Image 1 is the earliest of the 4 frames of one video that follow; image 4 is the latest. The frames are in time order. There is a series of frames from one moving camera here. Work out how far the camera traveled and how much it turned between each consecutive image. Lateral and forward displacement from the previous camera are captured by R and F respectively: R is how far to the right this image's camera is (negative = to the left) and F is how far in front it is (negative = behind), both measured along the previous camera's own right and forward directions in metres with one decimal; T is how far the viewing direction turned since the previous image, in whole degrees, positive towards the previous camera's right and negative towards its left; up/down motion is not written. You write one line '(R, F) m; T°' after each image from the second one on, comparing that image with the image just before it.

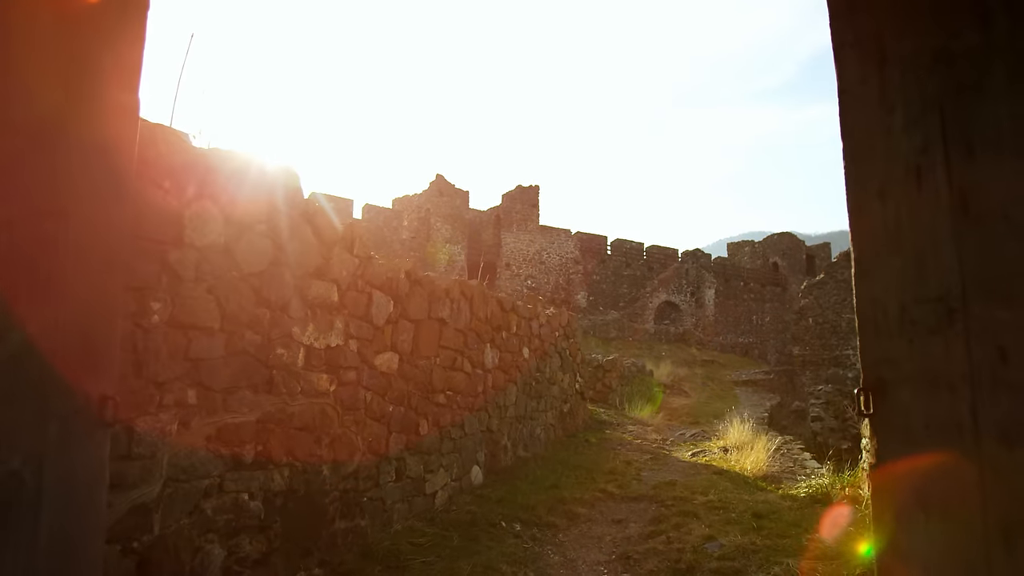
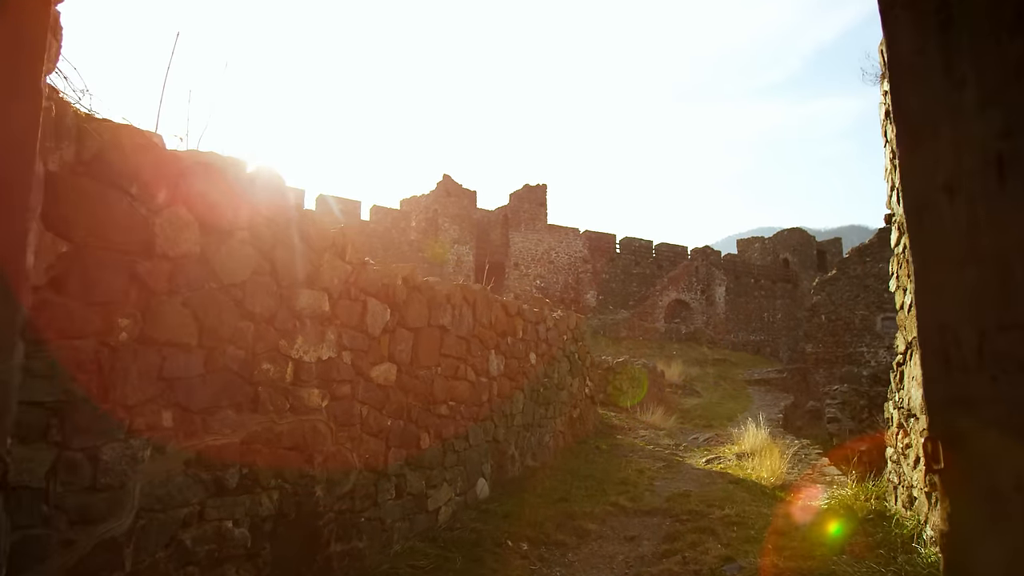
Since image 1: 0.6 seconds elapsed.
(0.0, +0.2) m; -1°
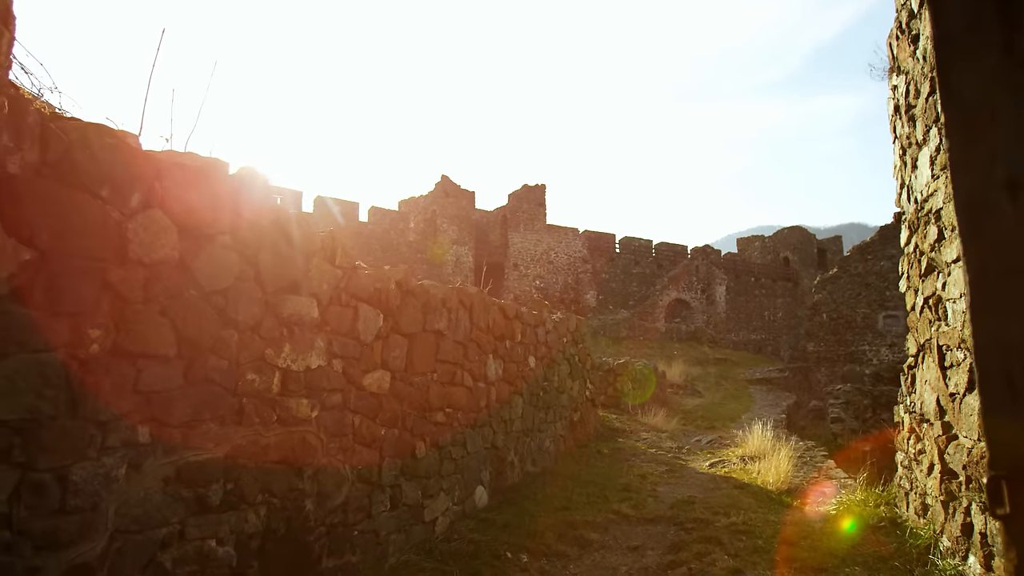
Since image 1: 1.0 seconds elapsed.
(0.0, +0.2) m; 0°
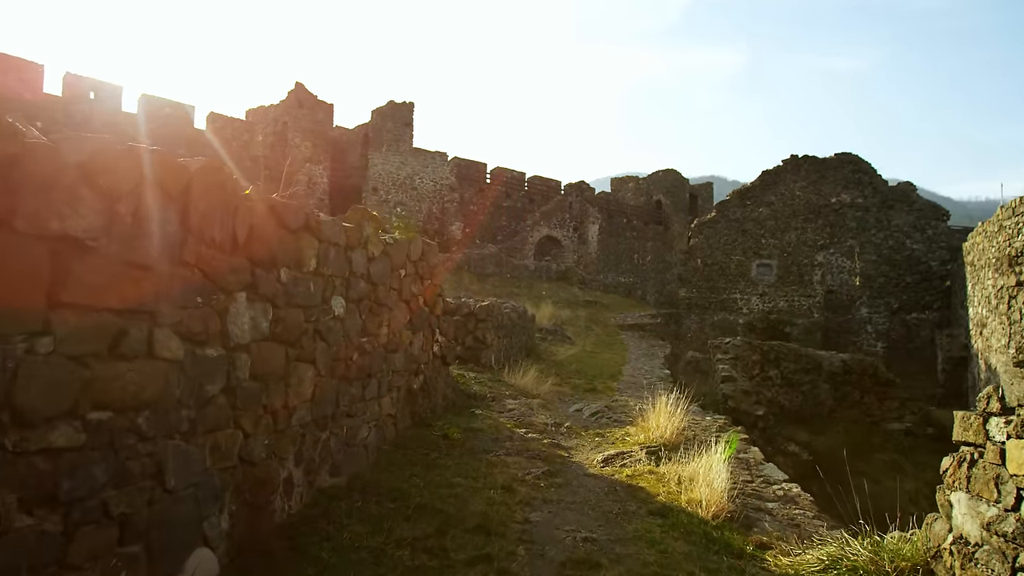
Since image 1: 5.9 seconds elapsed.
(+0.4, +2.7) m; +10°
